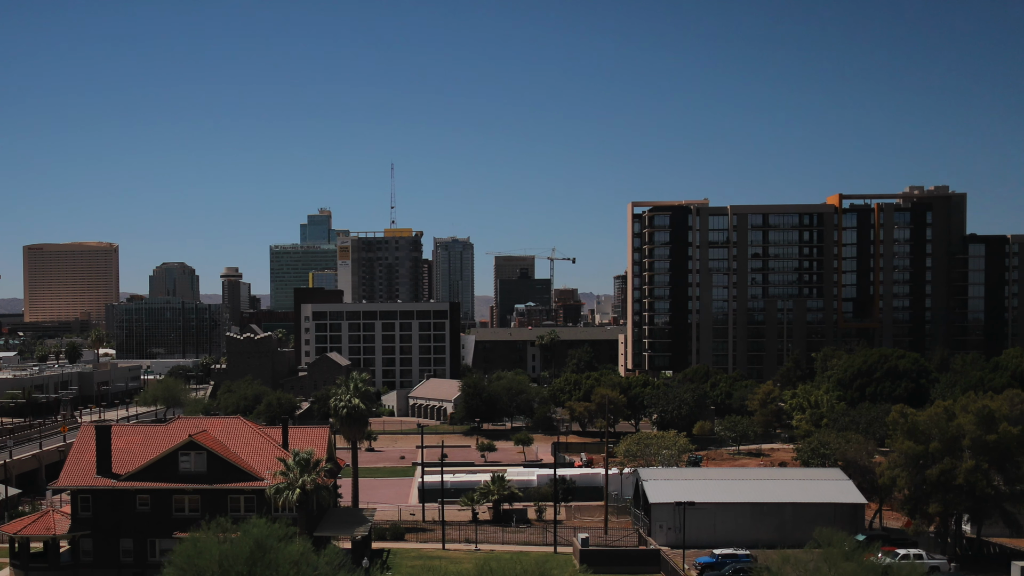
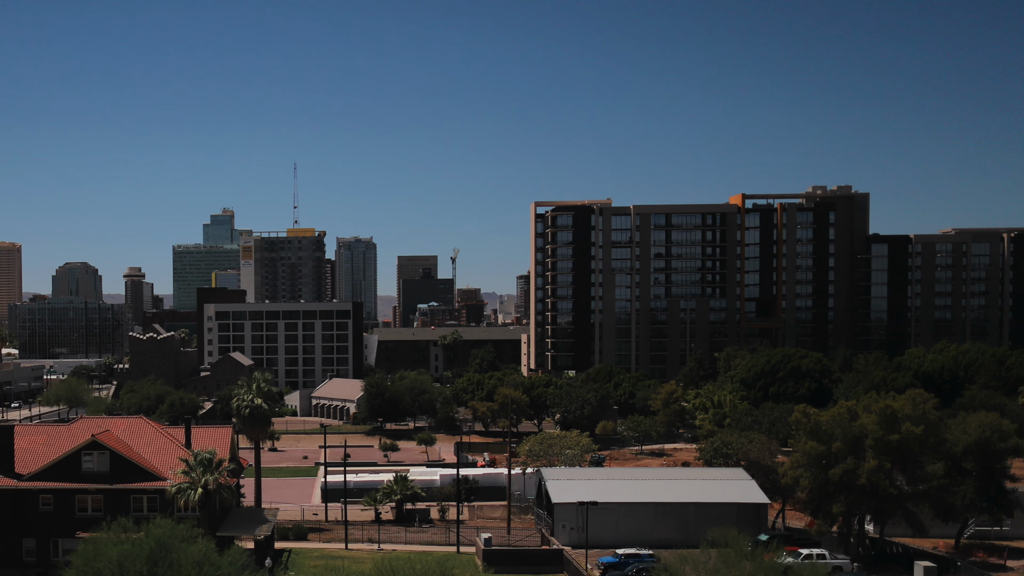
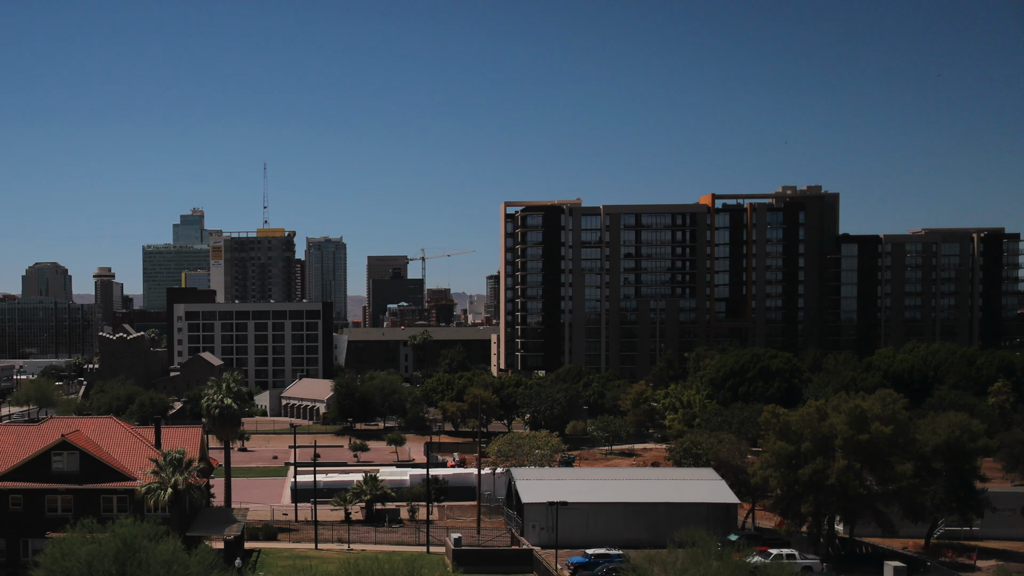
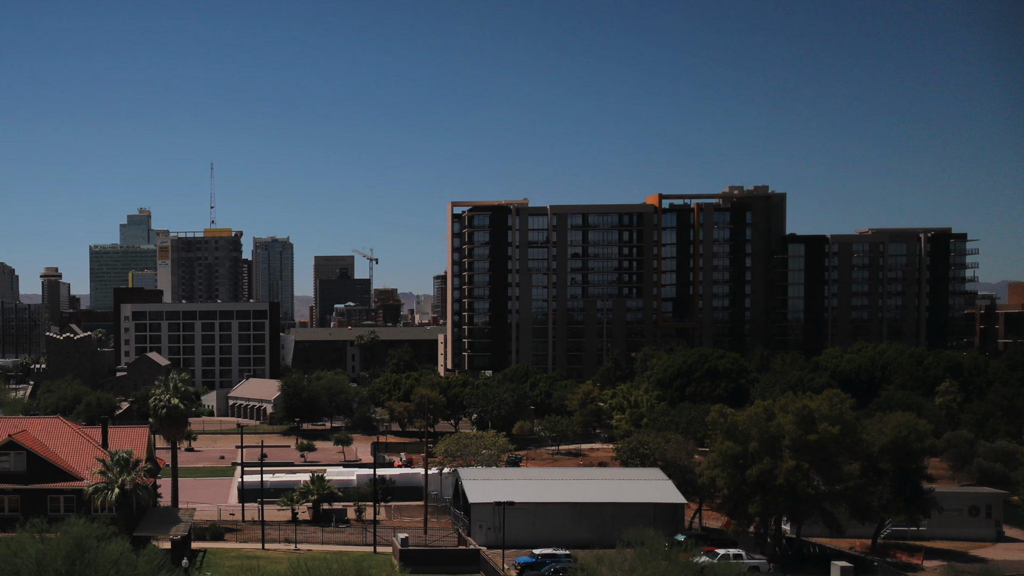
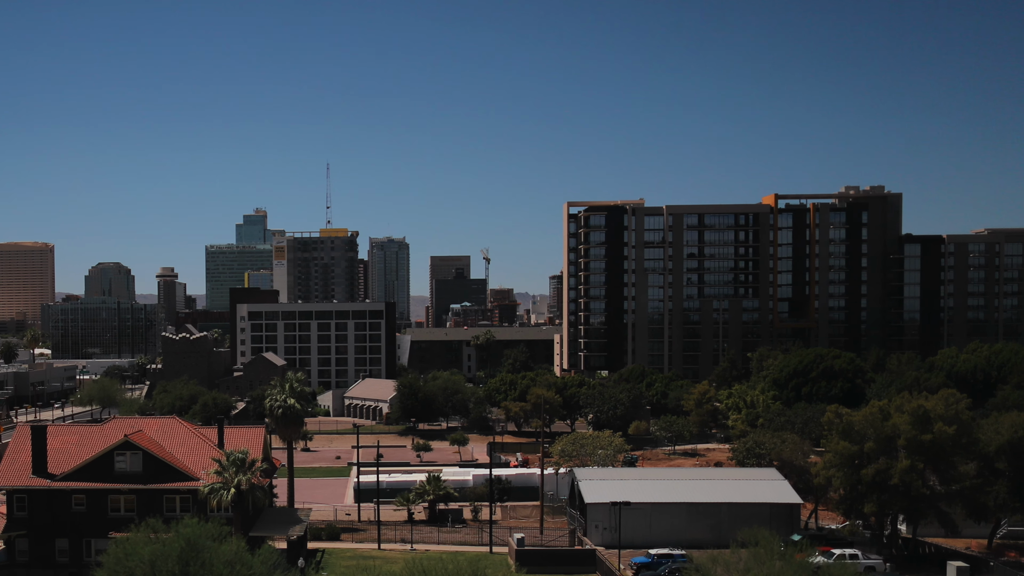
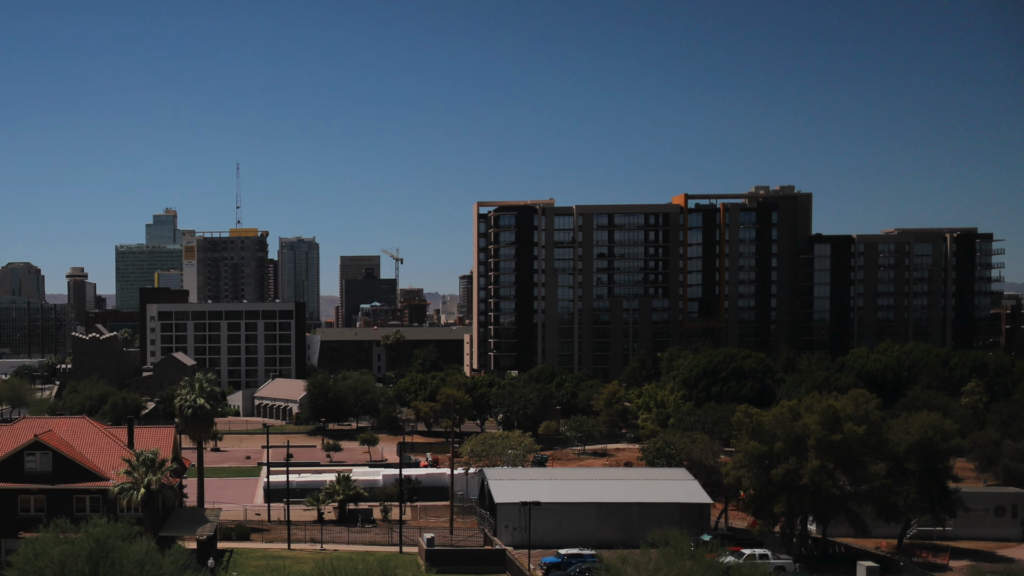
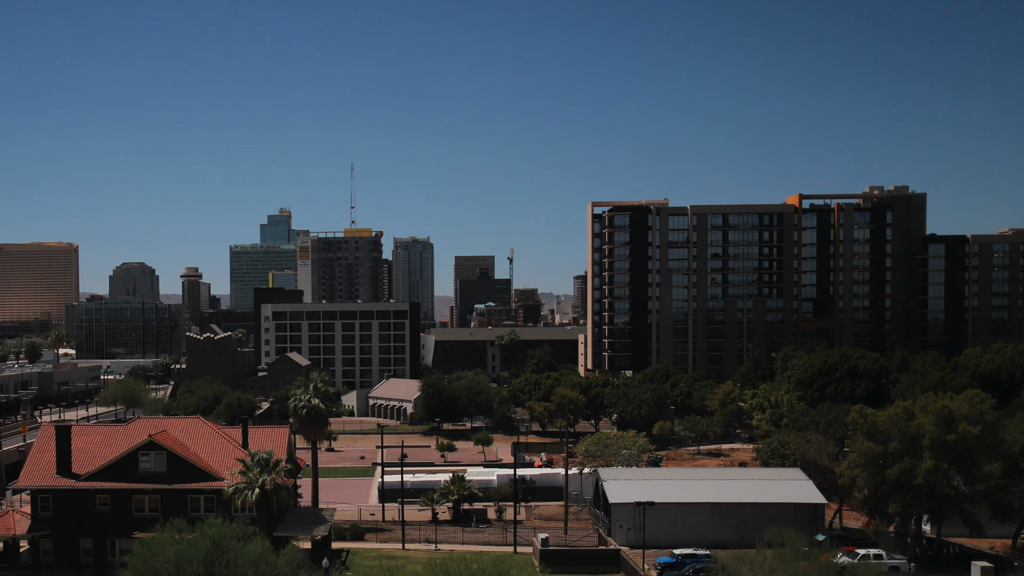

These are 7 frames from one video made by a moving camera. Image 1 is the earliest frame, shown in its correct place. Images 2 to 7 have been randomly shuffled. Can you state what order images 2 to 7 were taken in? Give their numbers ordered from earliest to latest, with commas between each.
7, 5, 2, 3, 6, 4
